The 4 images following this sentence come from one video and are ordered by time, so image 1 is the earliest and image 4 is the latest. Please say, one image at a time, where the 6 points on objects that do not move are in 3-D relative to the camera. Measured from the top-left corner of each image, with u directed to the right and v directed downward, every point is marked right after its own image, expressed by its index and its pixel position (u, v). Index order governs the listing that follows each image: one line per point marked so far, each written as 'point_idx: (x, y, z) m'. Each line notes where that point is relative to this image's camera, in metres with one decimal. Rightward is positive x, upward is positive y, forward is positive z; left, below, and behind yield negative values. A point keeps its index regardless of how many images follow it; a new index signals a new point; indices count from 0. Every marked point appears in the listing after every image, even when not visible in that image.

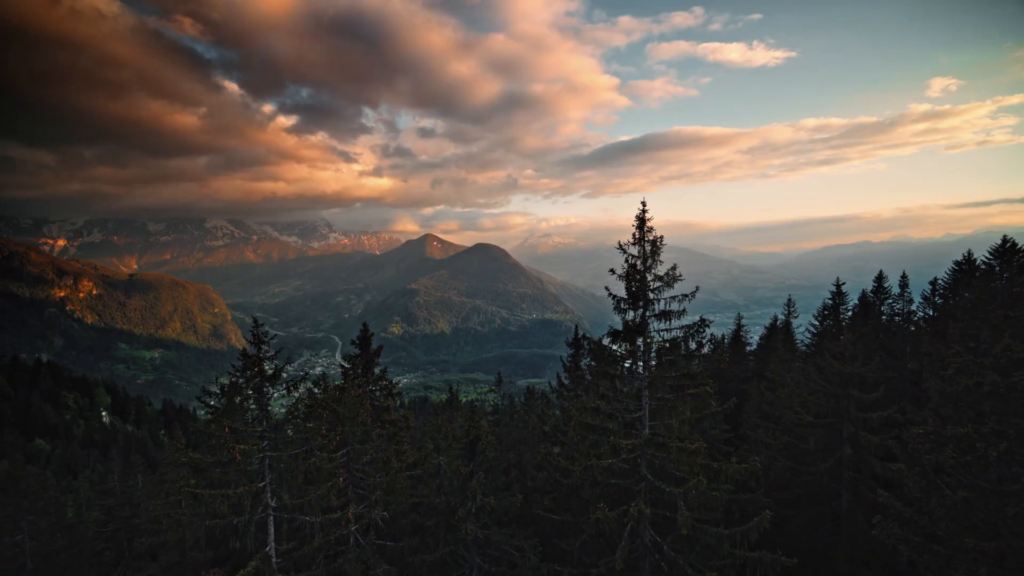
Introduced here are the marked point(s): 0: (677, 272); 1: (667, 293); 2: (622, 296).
0: (+4.7, +0.5, +11.8) m
1: (+4.7, 0.0, +12.3) m
2: (+3.3, -0.2, +12.3) m
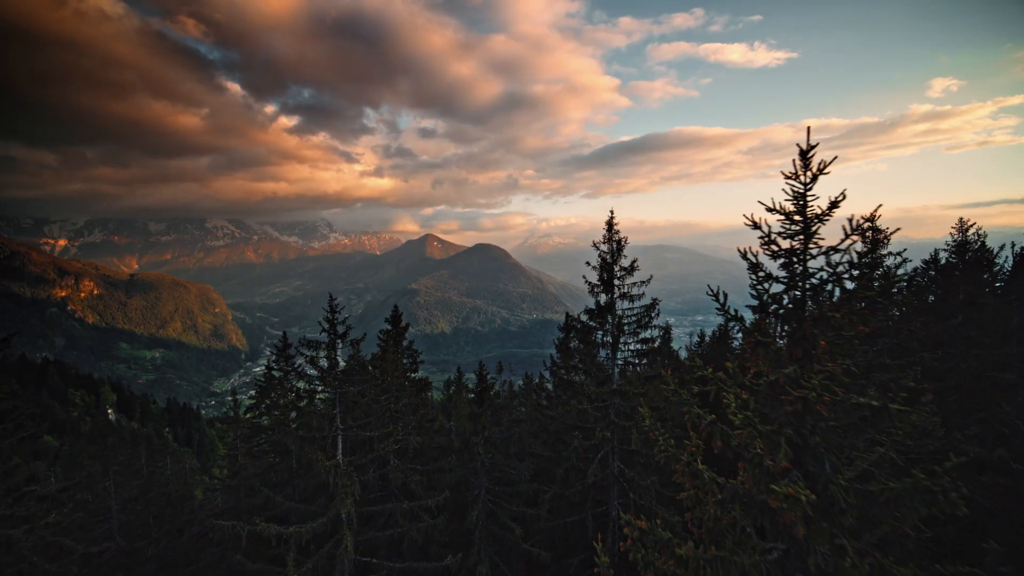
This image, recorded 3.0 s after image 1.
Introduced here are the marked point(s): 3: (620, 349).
0: (+4.7, +0.9, +14.4) m
1: (+4.6, +0.3, +14.9) m
2: (+3.3, +0.2, +14.9) m
3: (+4.0, -2.2, +14.6) m
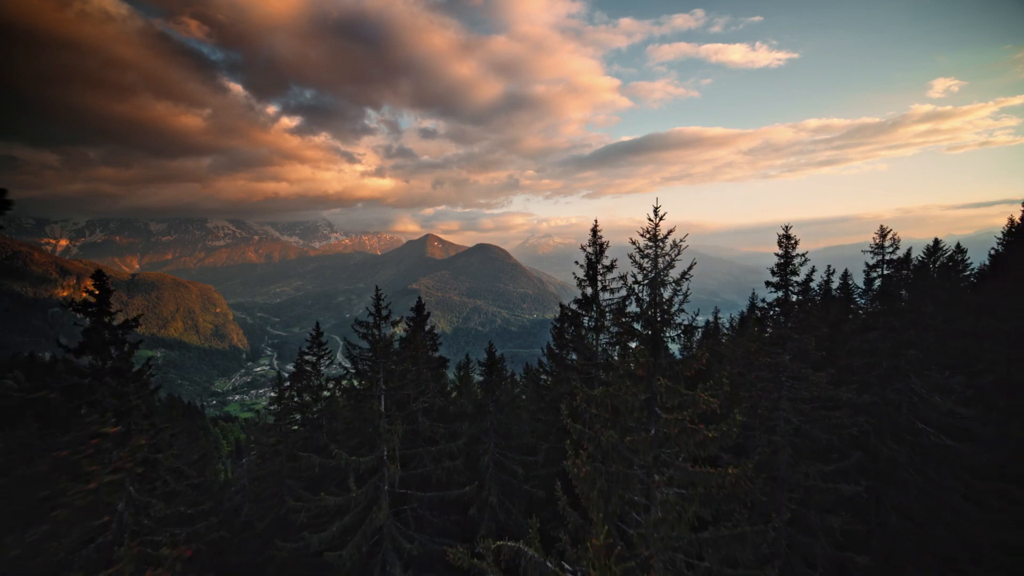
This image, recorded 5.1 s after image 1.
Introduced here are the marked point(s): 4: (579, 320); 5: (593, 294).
0: (+4.8, +1.1, +16.9) m
1: (+4.8, +0.5, +17.4) m
2: (+3.4, +0.4, +17.4) m
3: (+4.1, -2.0, +17.1) m
4: (+3.1, -1.5, +17.9) m
5: (+3.9, -0.3, +17.2) m
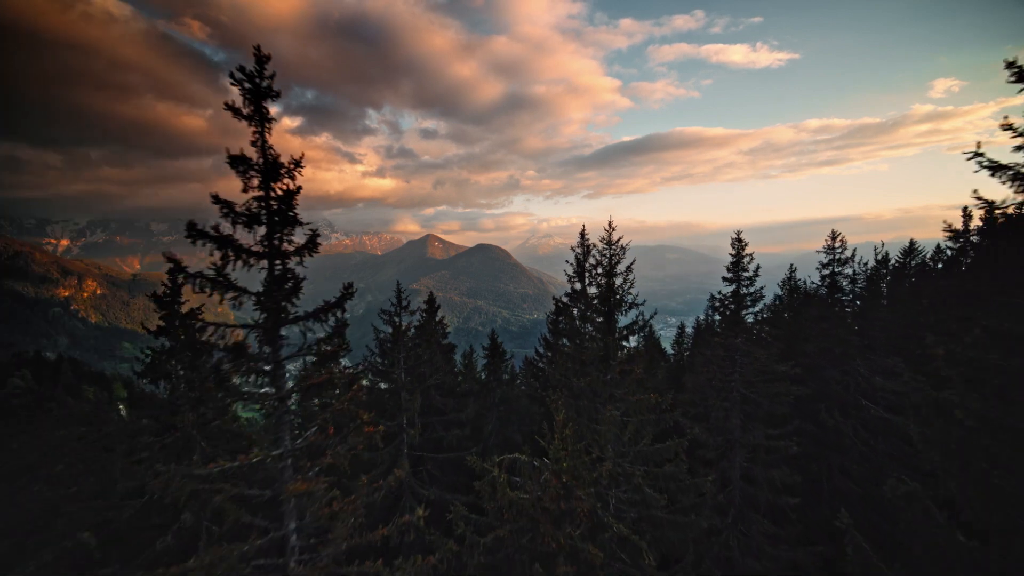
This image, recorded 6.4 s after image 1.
0: (+4.9, +1.3, +18.8) m
1: (+4.8, +0.8, +19.3) m
2: (+3.5, +0.6, +19.3) m
3: (+4.2, -1.8, +19.1) m
4: (+3.2, -1.2, +19.8) m
5: (+3.9, 0.0, +19.1) m
